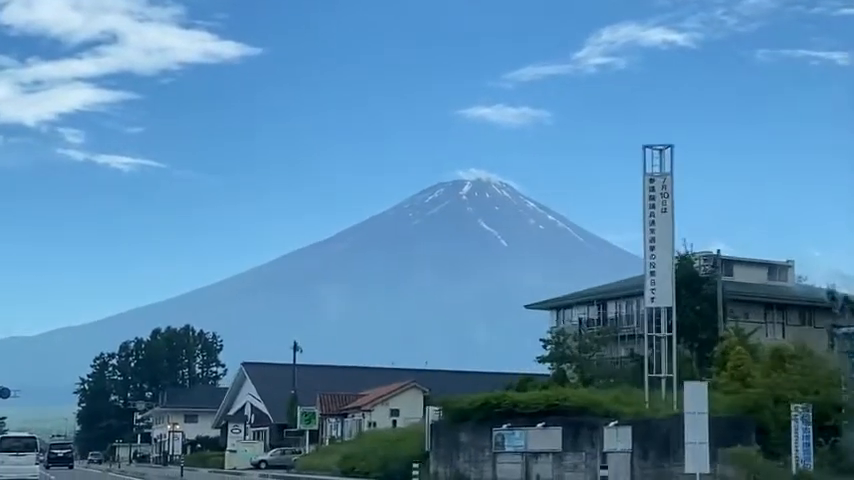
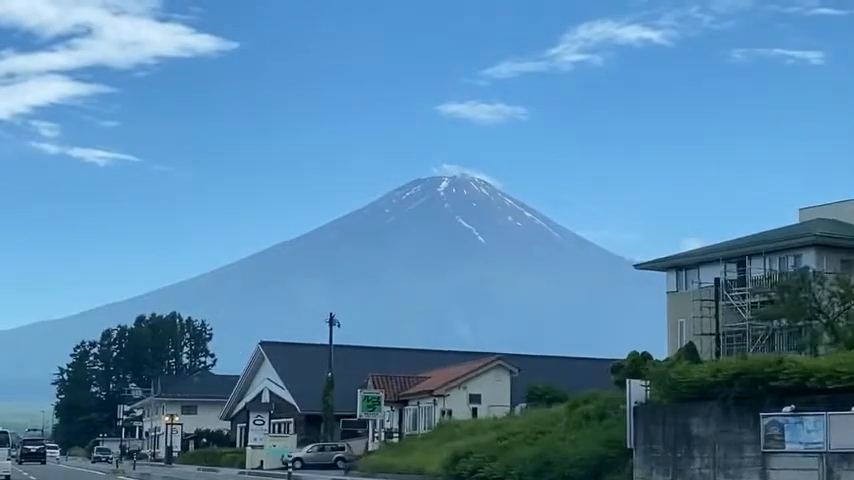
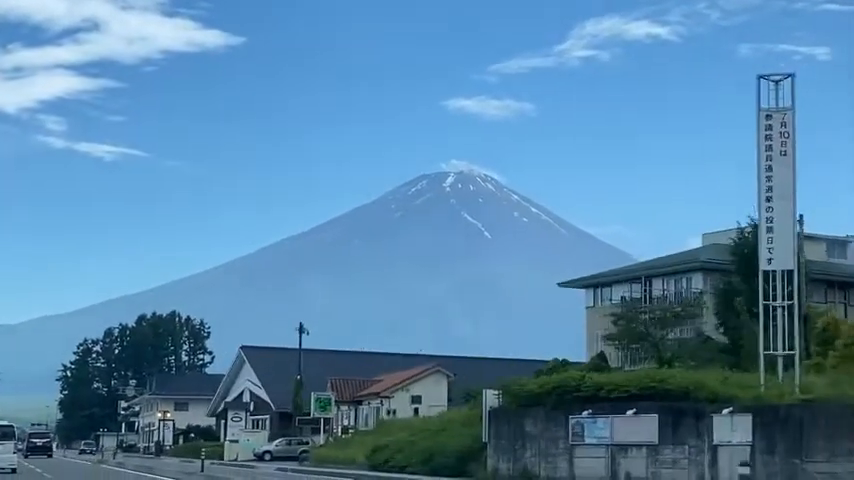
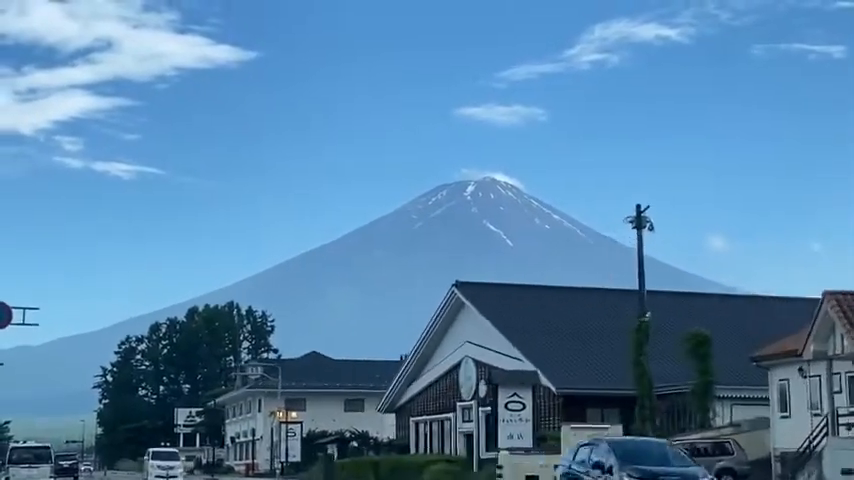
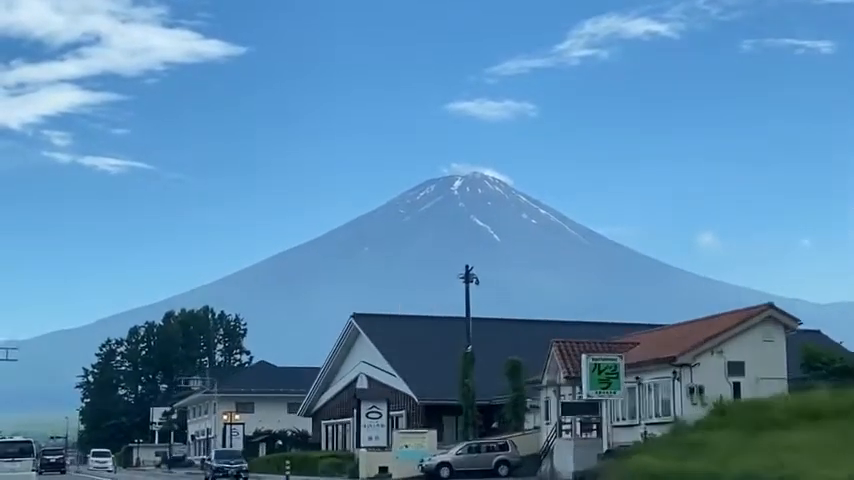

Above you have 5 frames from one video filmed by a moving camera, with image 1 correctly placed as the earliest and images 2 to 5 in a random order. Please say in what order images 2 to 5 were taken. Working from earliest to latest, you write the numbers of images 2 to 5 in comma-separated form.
3, 2, 5, 4
